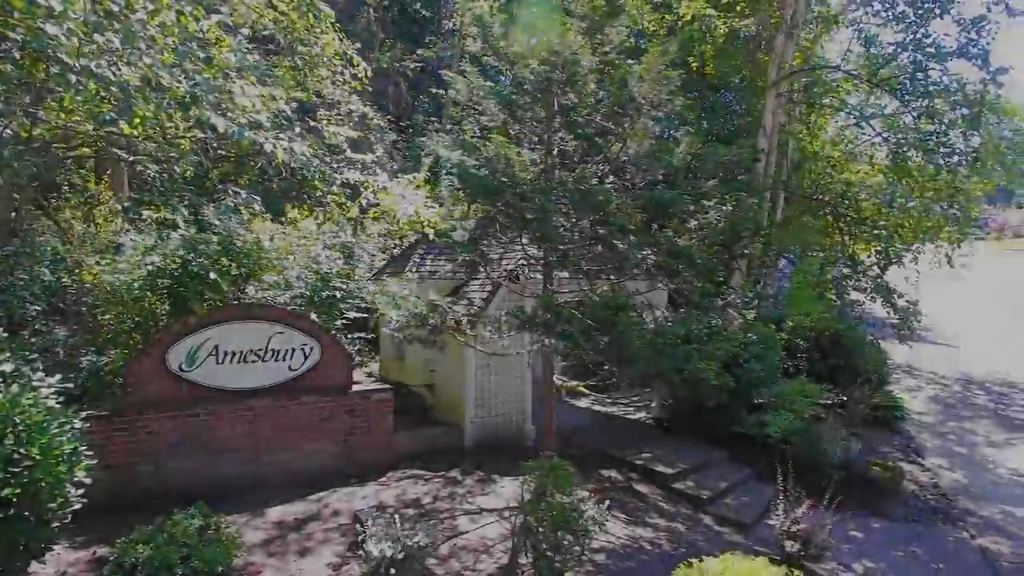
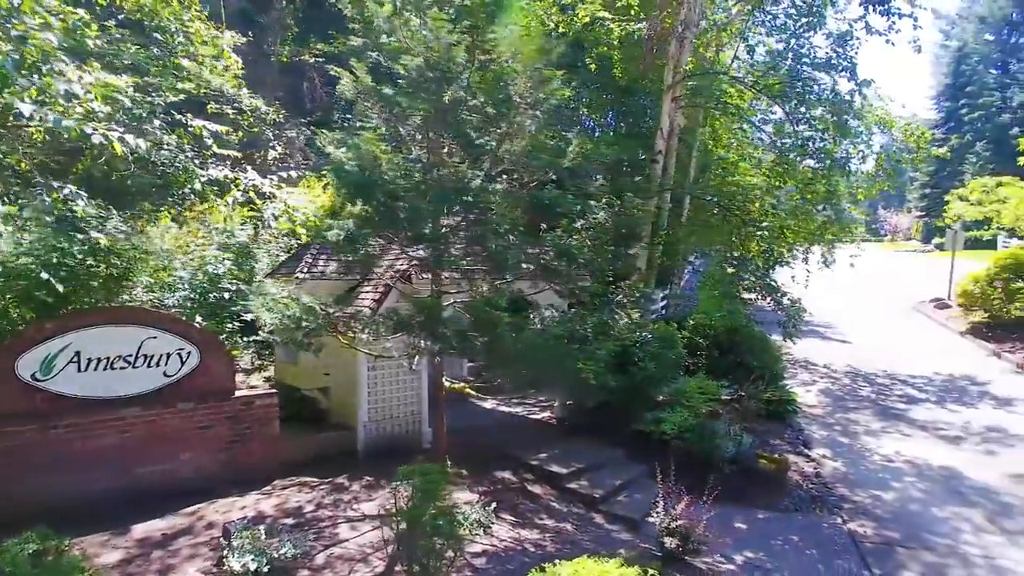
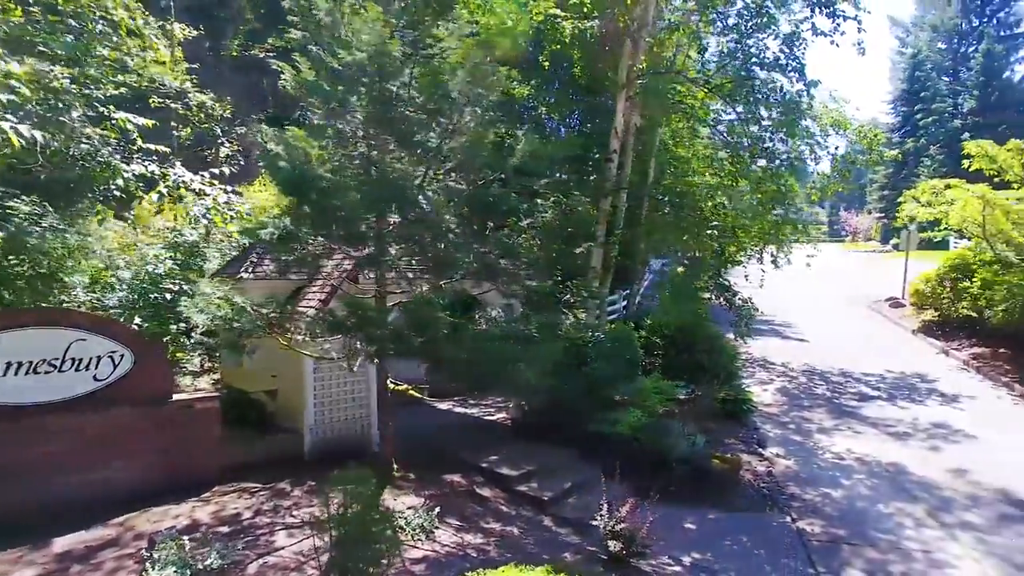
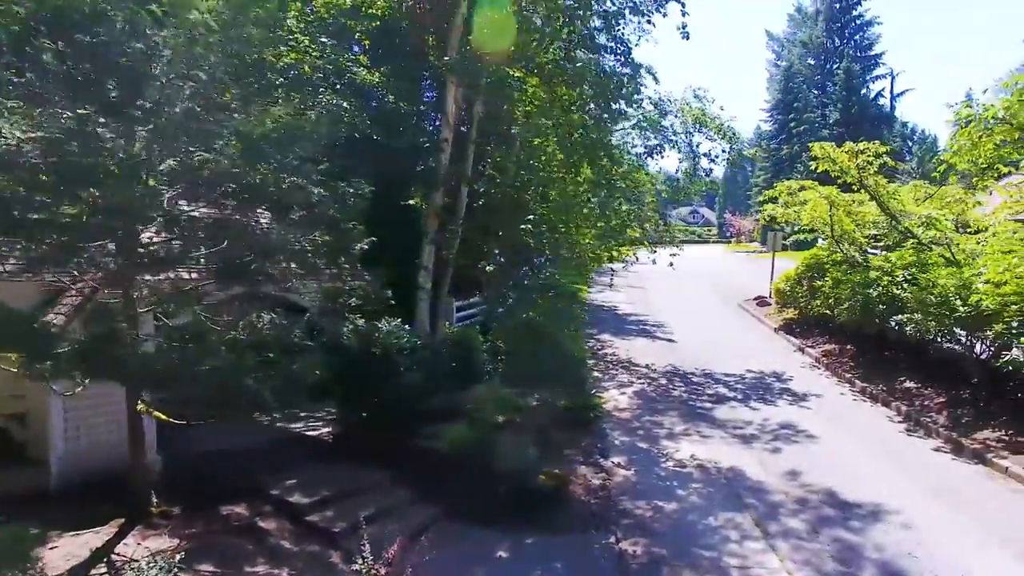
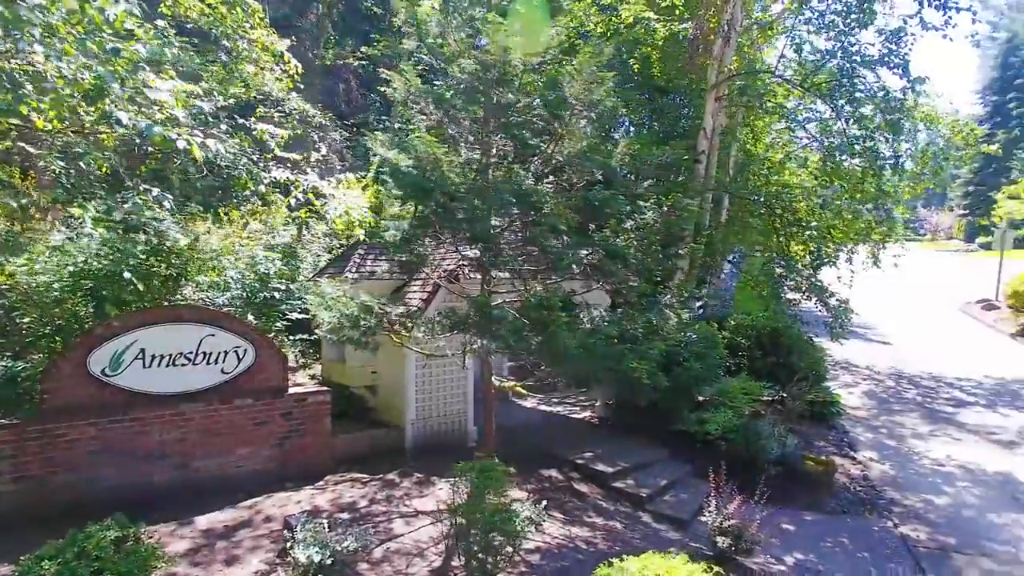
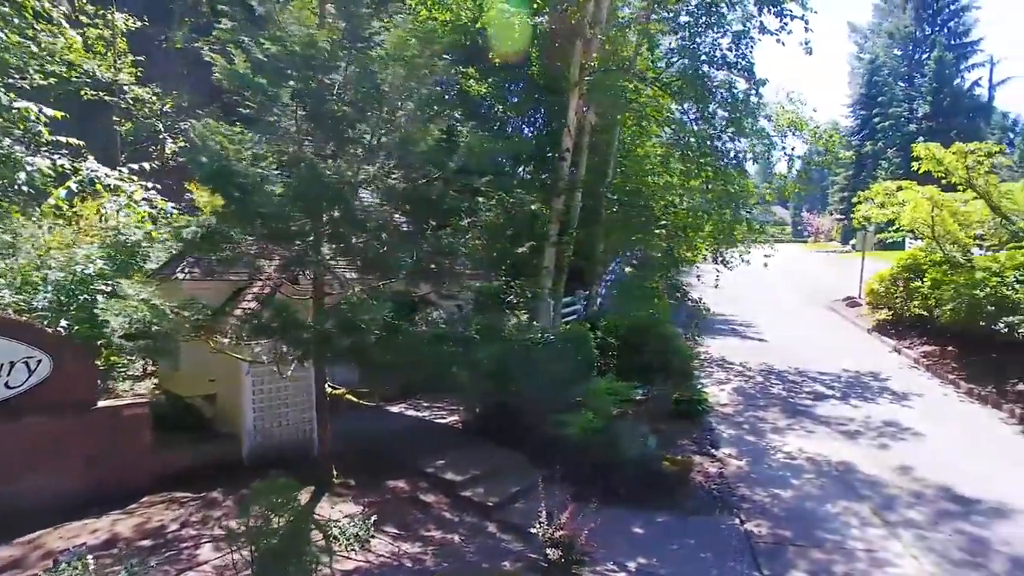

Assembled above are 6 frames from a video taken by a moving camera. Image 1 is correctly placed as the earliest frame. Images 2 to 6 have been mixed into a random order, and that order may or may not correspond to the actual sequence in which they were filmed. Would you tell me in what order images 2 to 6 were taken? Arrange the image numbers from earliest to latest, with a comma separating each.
5, 2, 3, 6, 4
